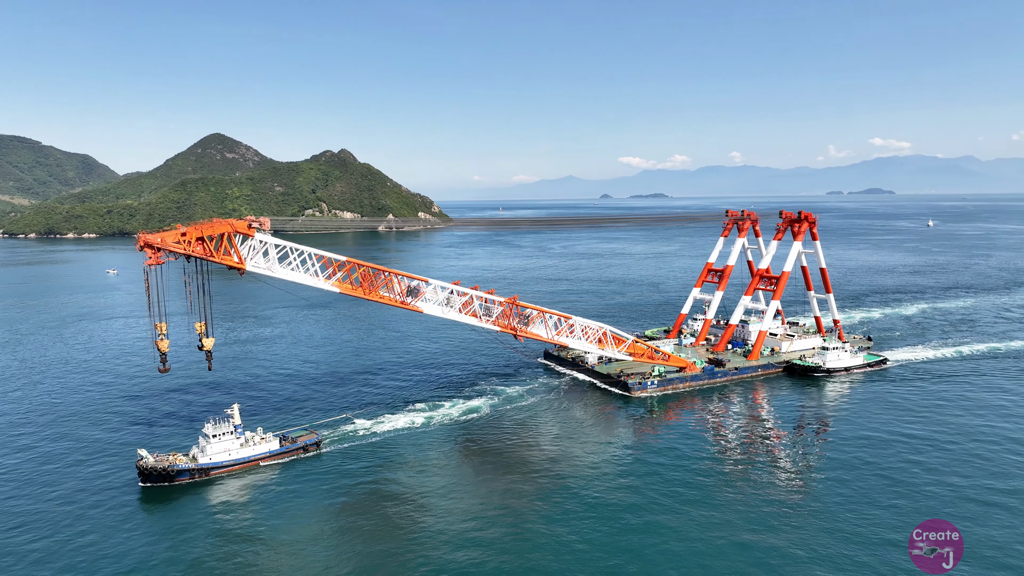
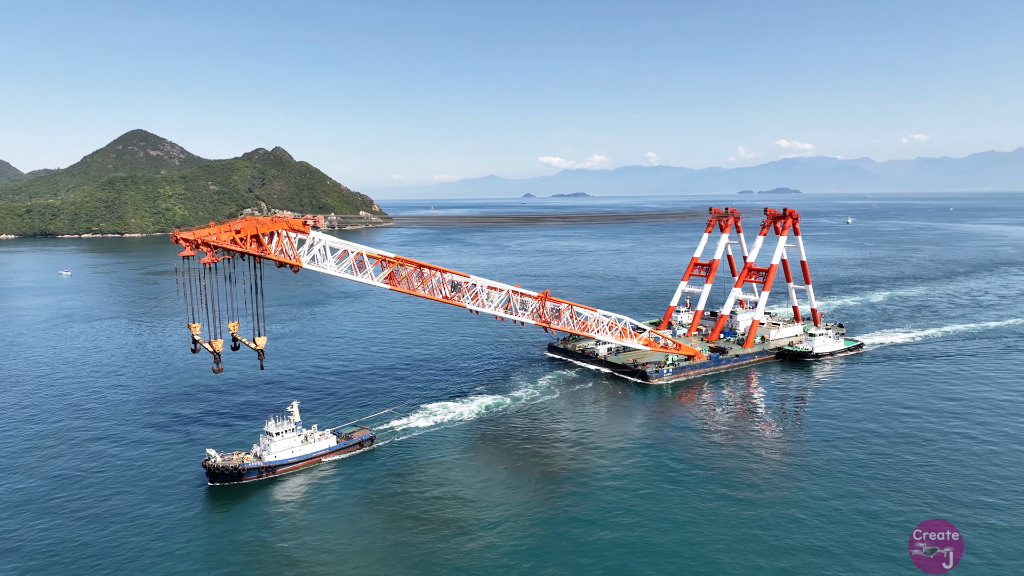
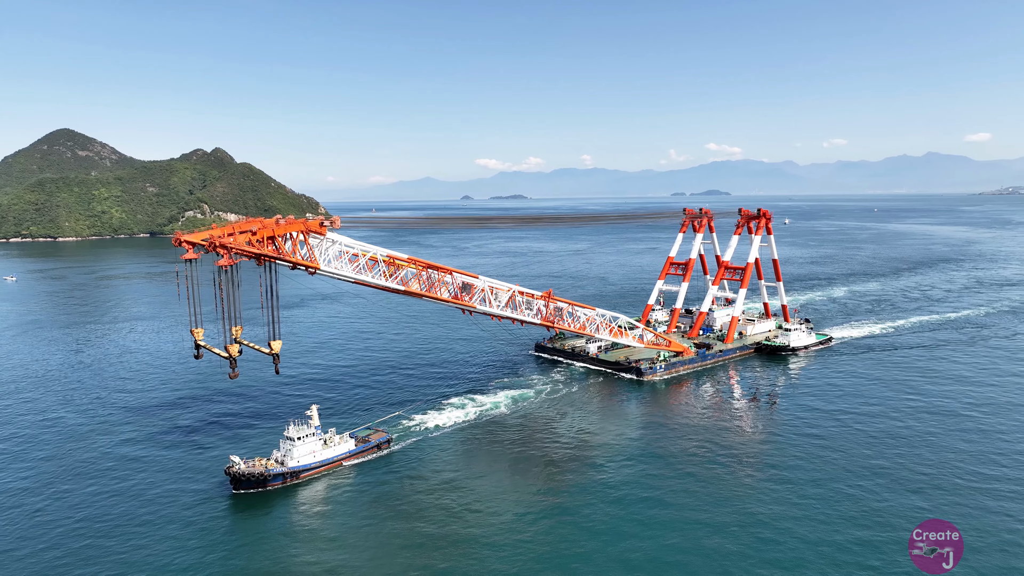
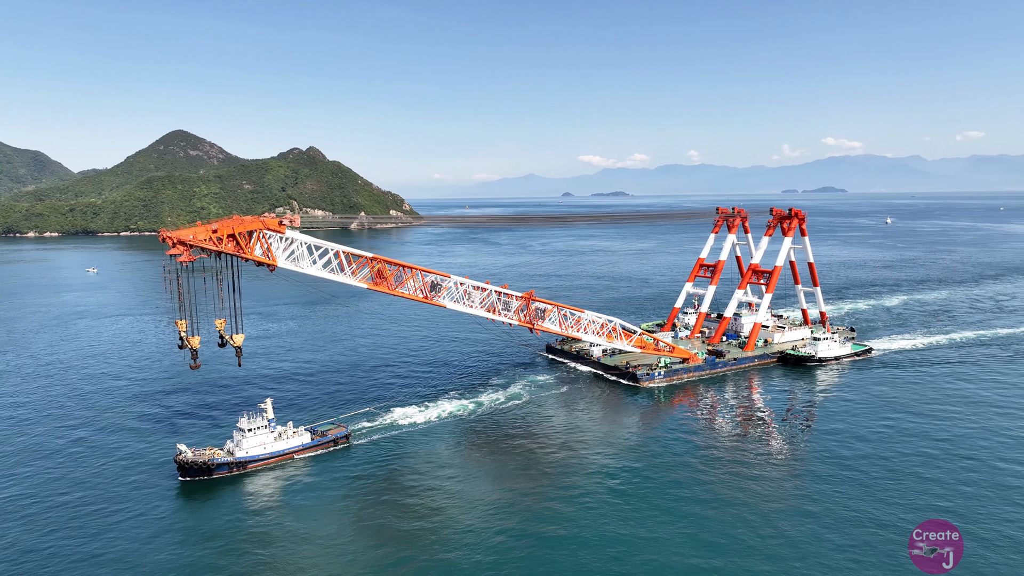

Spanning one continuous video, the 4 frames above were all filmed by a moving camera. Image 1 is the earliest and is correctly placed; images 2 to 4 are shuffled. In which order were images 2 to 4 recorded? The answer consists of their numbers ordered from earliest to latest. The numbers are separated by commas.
4, 2, 3
